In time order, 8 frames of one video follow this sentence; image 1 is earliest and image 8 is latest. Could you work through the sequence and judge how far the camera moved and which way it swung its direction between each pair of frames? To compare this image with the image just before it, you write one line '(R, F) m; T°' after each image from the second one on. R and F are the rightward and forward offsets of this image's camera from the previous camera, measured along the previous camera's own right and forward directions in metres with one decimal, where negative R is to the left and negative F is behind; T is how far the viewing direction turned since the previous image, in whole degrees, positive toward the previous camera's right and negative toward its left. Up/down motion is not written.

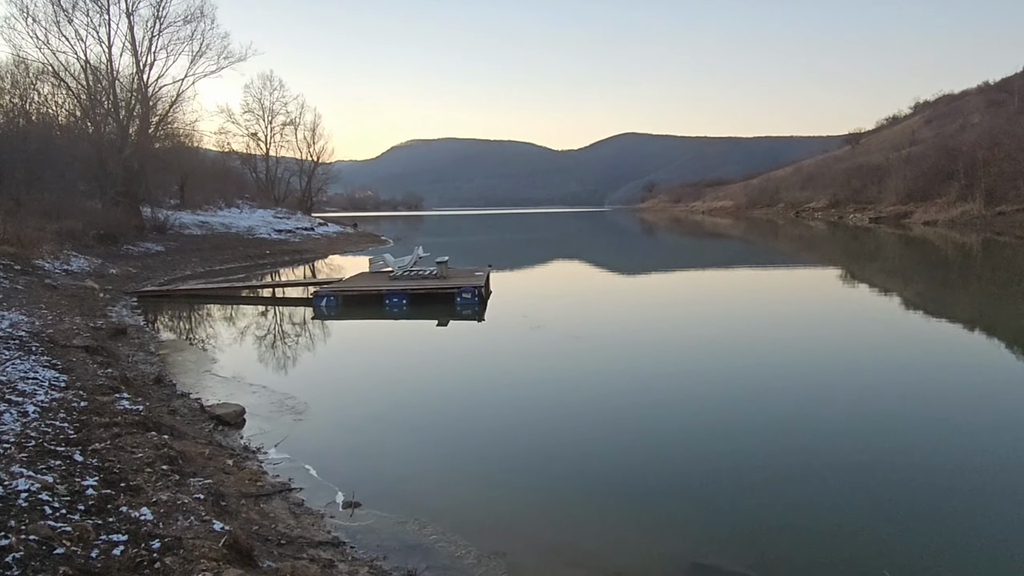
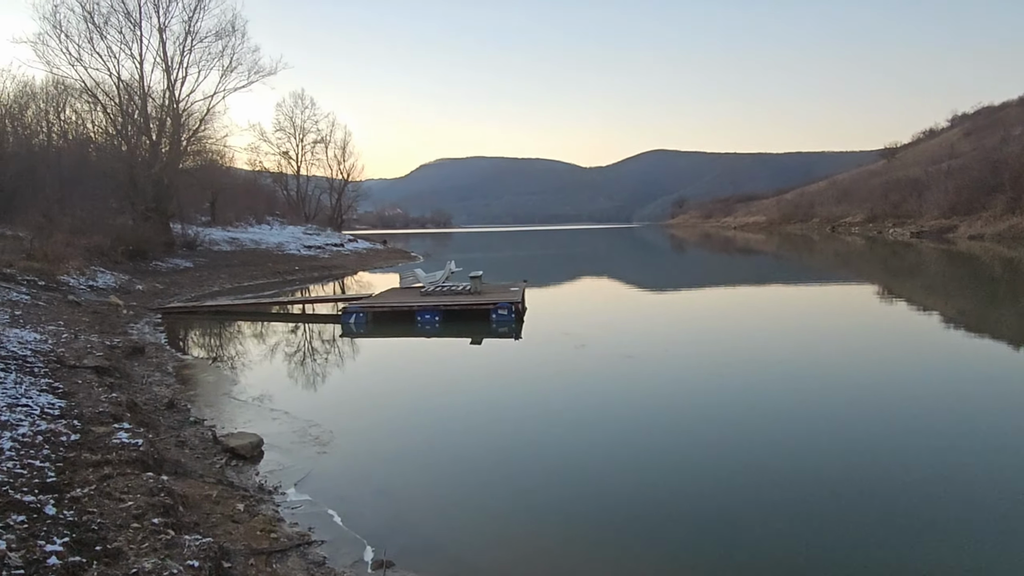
(-0.3, +1.0) m; -2°
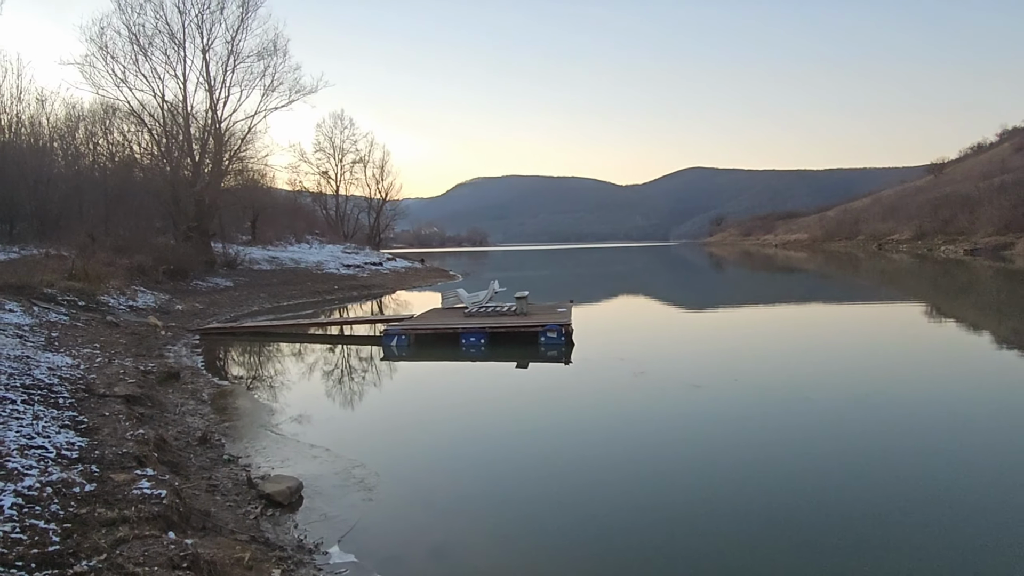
(-0.3, +0.8) m; -3°
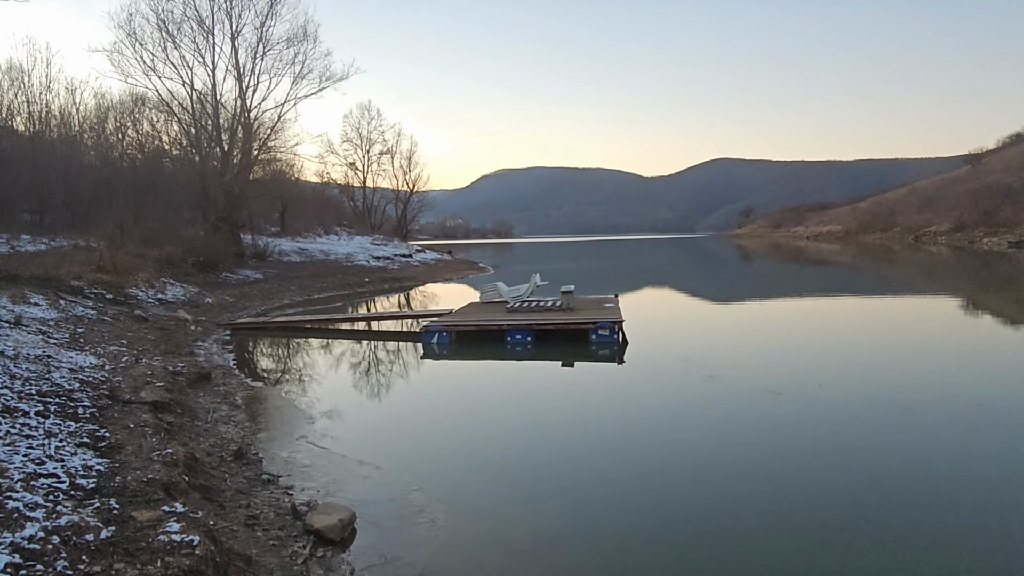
(-0.5, +1.0) m; -2°
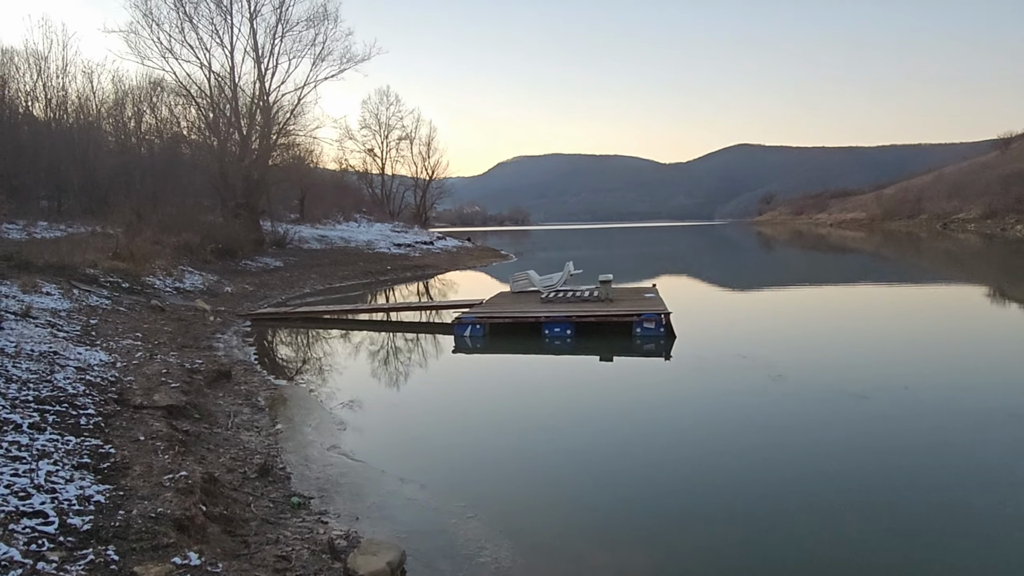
(-0.4, +0.9) m; -1°
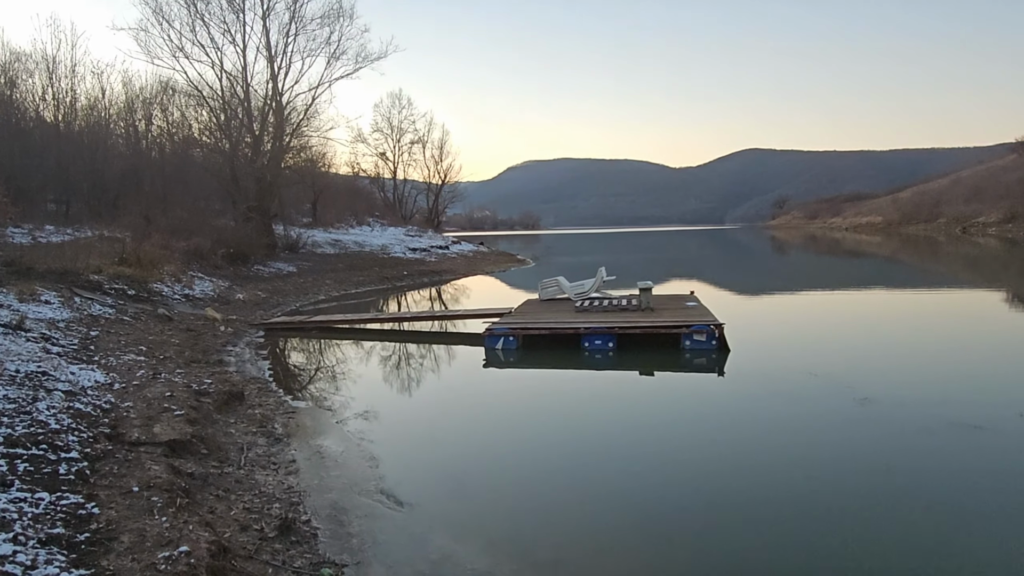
(-0.5, +1.1) m; -1°
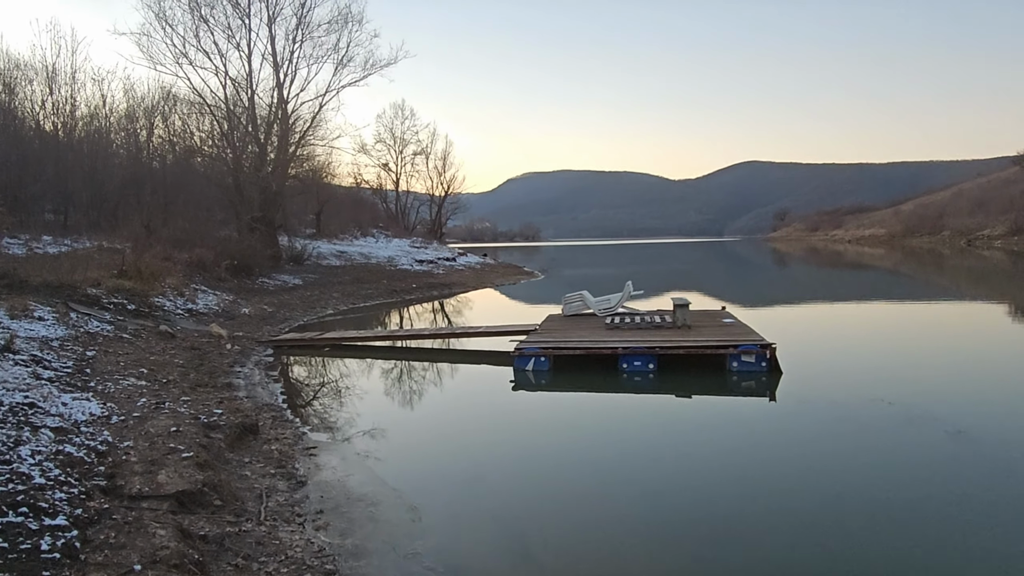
(-0.5, +0.9) m; 0°
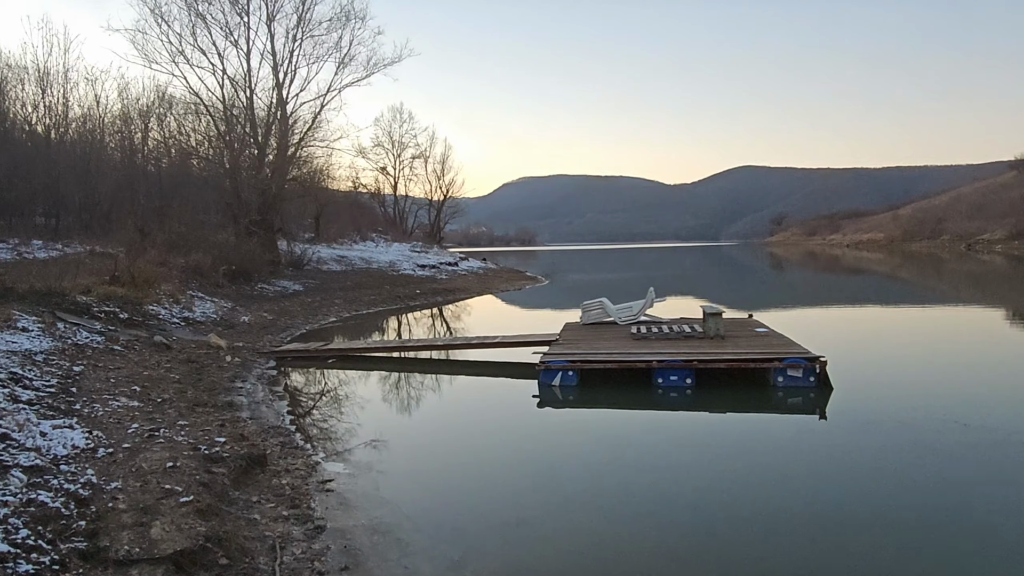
(-0.4, +0.8) m; 0°
